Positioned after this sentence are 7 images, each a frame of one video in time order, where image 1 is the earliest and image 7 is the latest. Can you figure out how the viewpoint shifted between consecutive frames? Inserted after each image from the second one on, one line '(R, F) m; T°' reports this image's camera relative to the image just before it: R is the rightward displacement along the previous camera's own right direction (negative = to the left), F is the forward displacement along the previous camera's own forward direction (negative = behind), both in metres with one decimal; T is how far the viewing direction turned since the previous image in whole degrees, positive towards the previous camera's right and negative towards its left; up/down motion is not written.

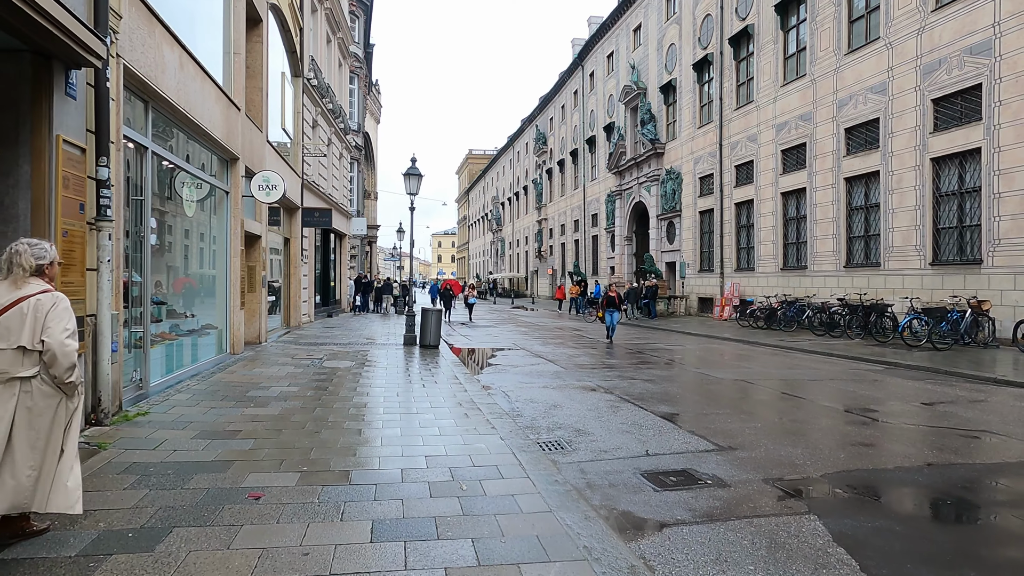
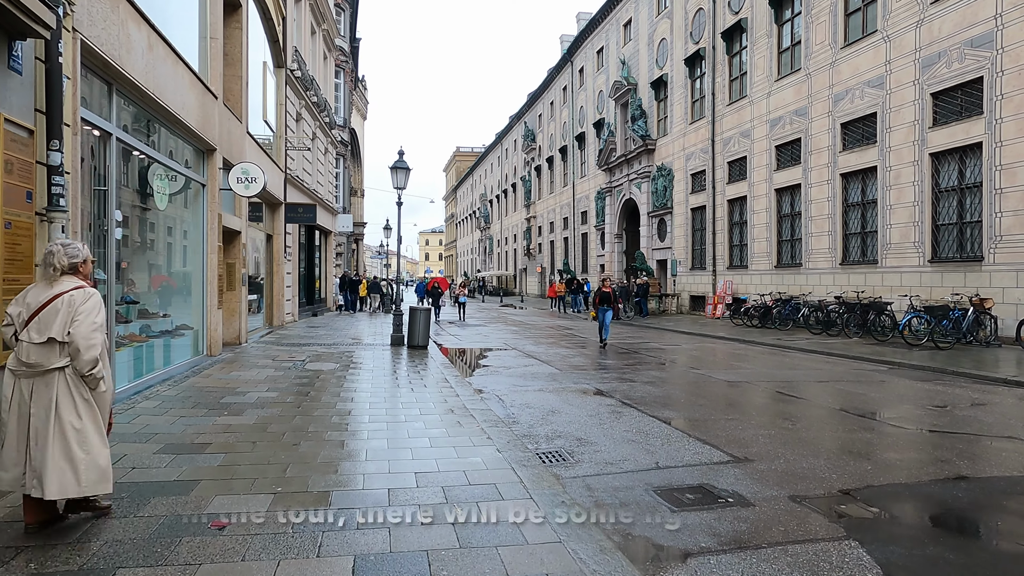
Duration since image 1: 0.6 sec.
(-0.1, +0.5) m; +1°
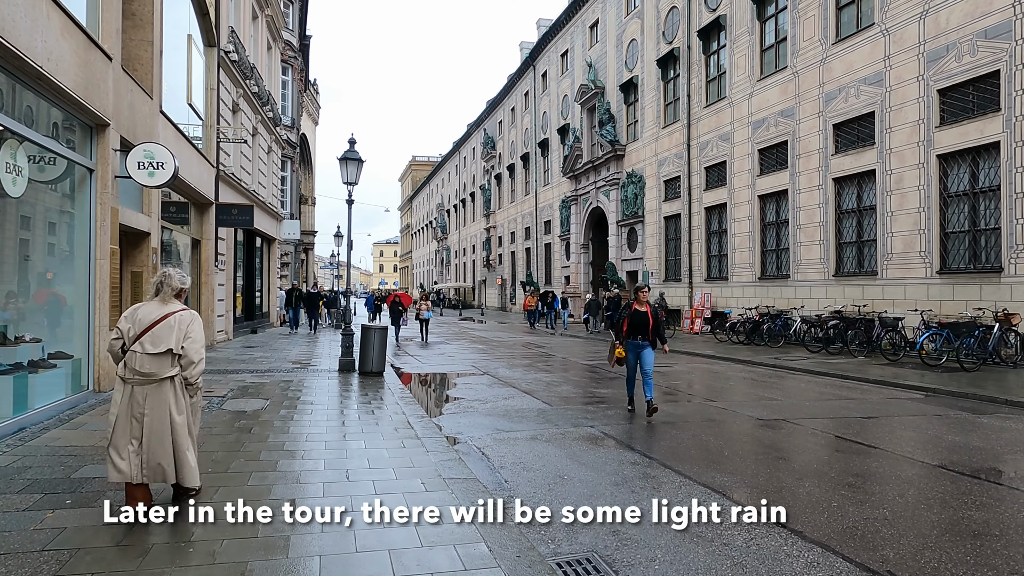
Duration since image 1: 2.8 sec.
(-0.3, +2.1) m; +4°
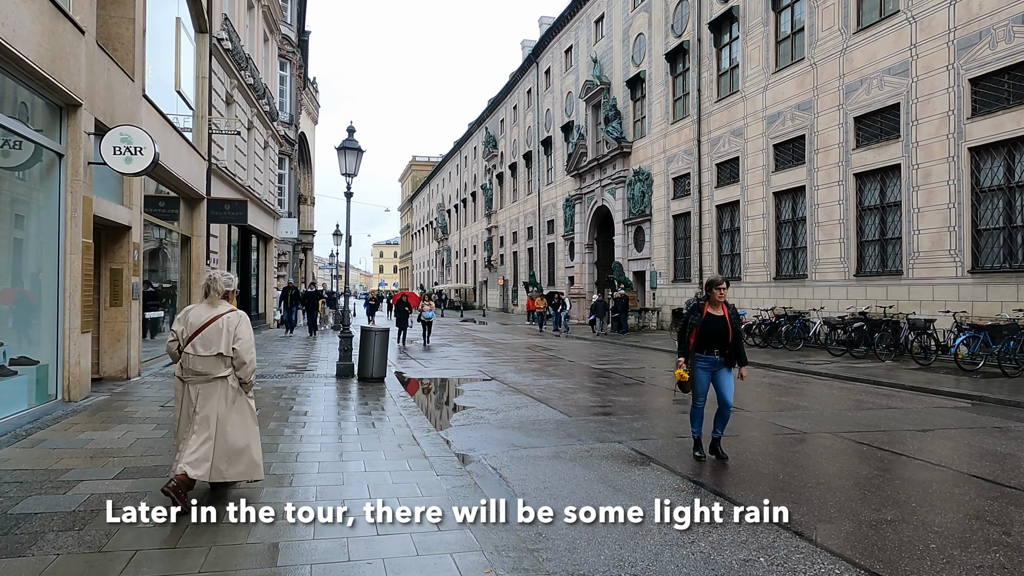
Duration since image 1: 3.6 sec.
(-0.2, +0.8) m; 0°
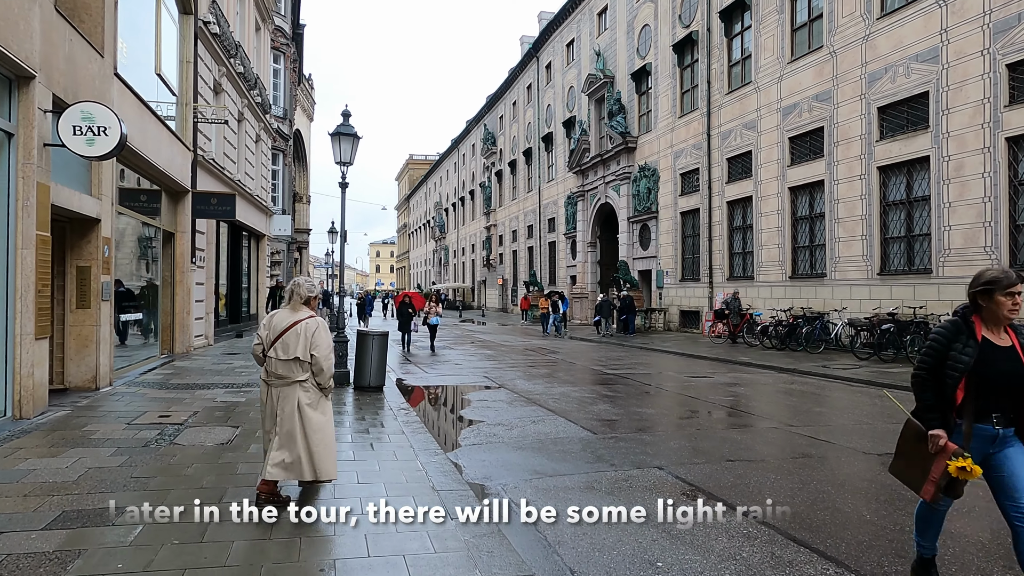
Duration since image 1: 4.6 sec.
(-0.2, +1.0) m; 0°
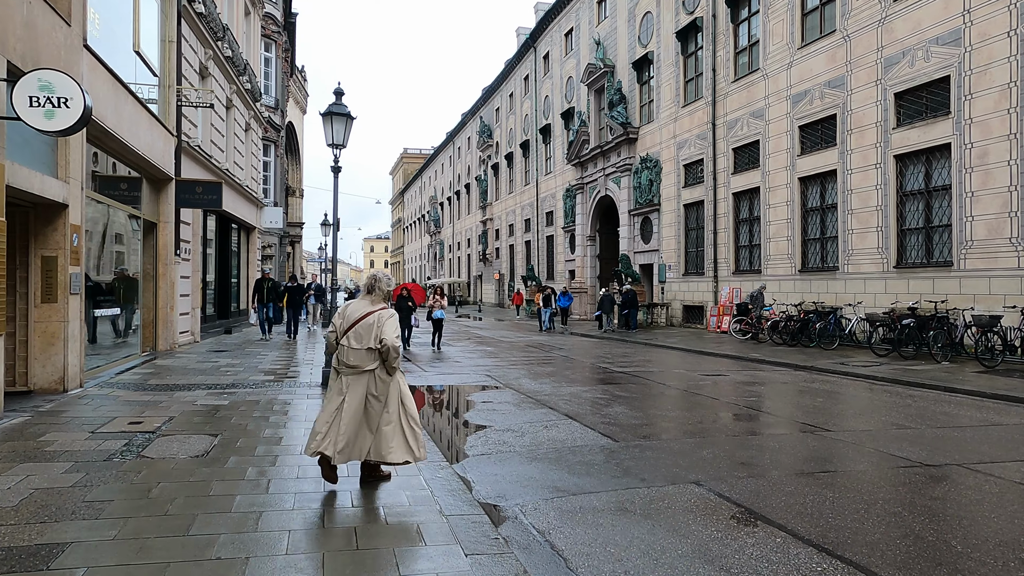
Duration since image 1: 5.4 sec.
(-0.2, +0.7) m; 0°
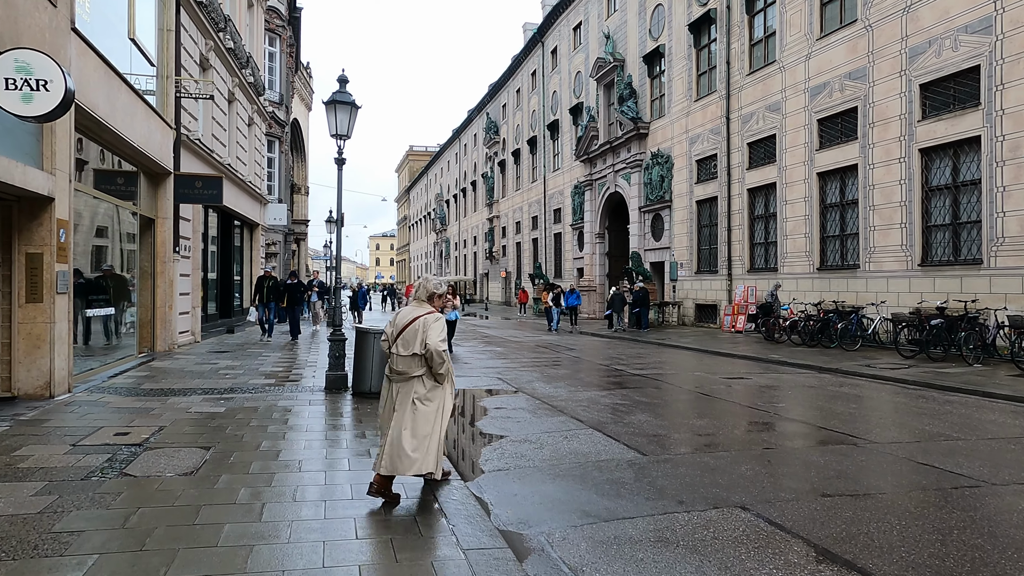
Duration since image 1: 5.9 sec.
(-0.1, +0.5) m; 0°
